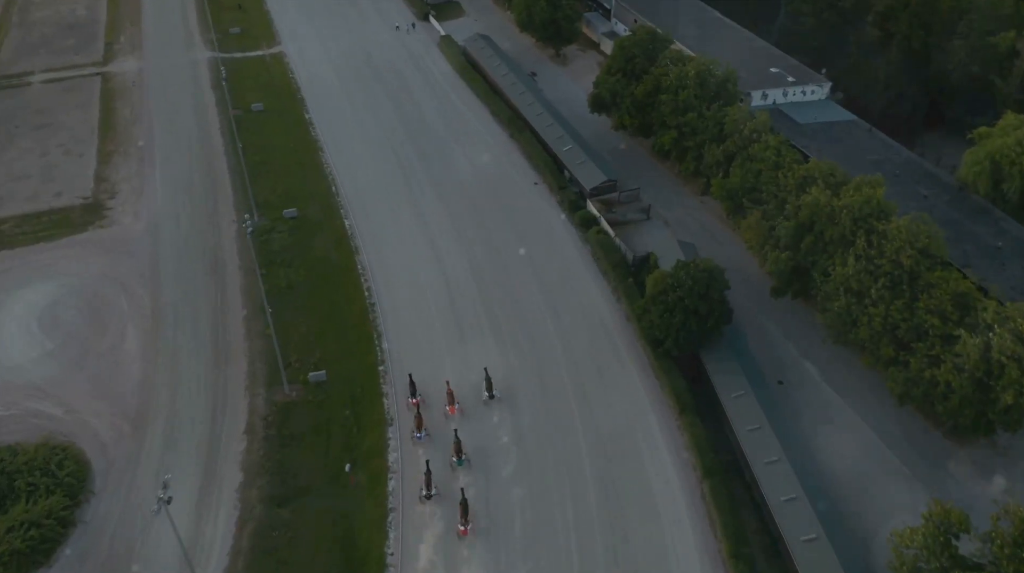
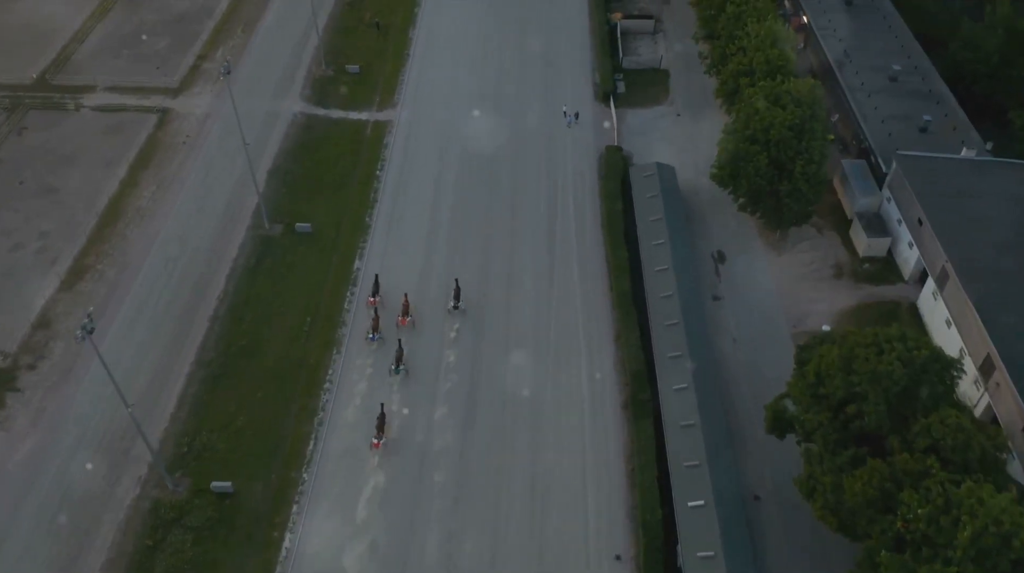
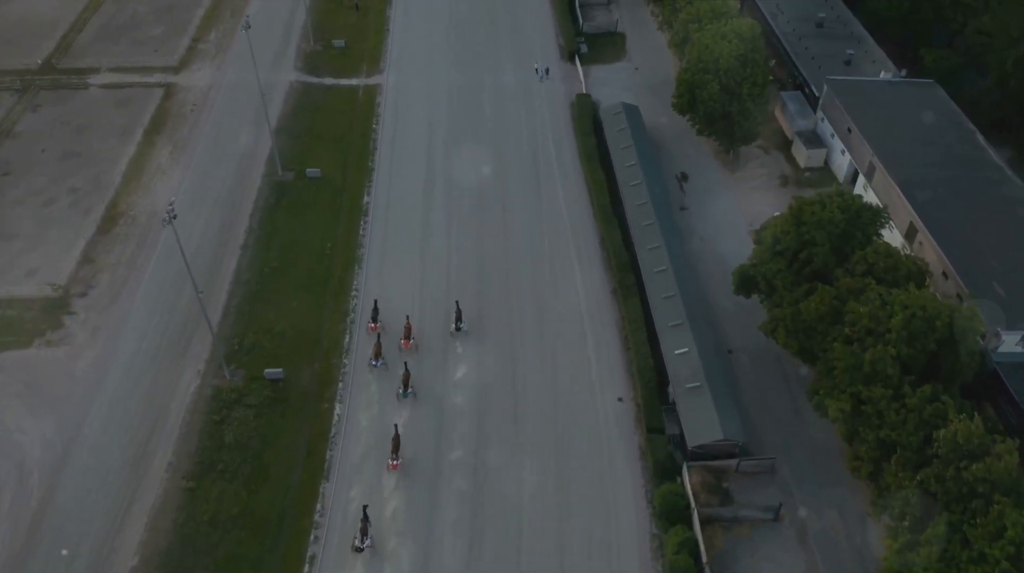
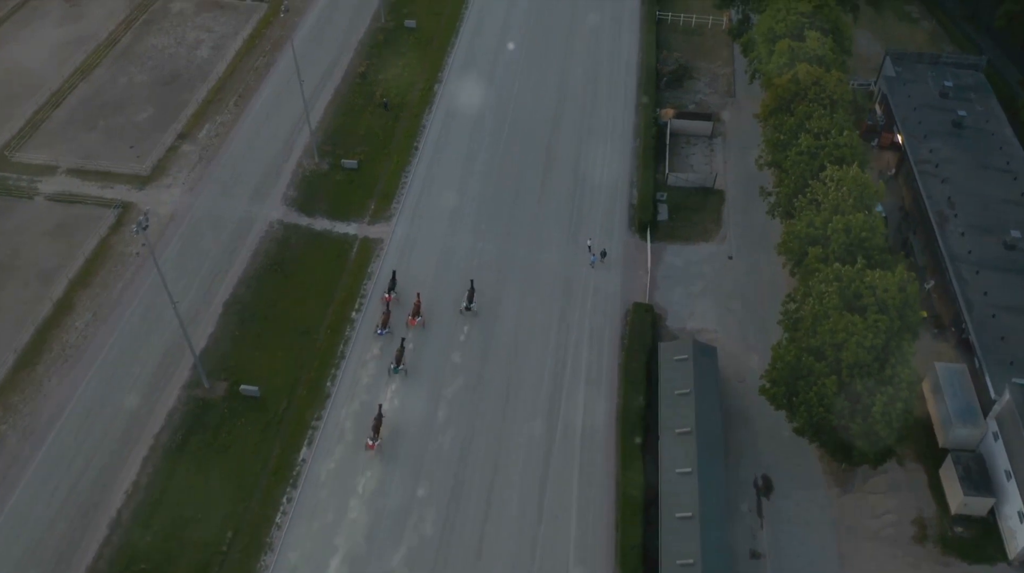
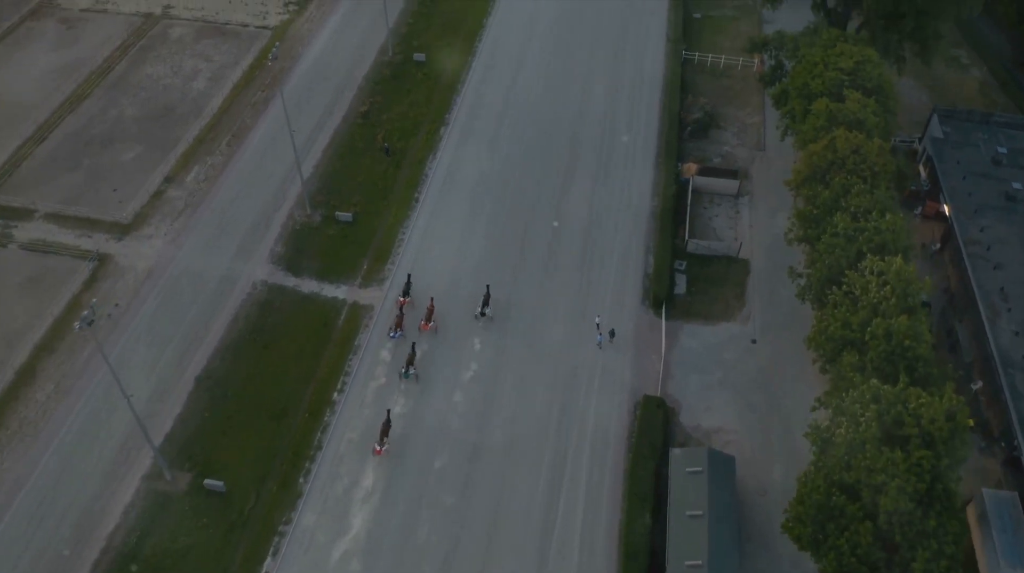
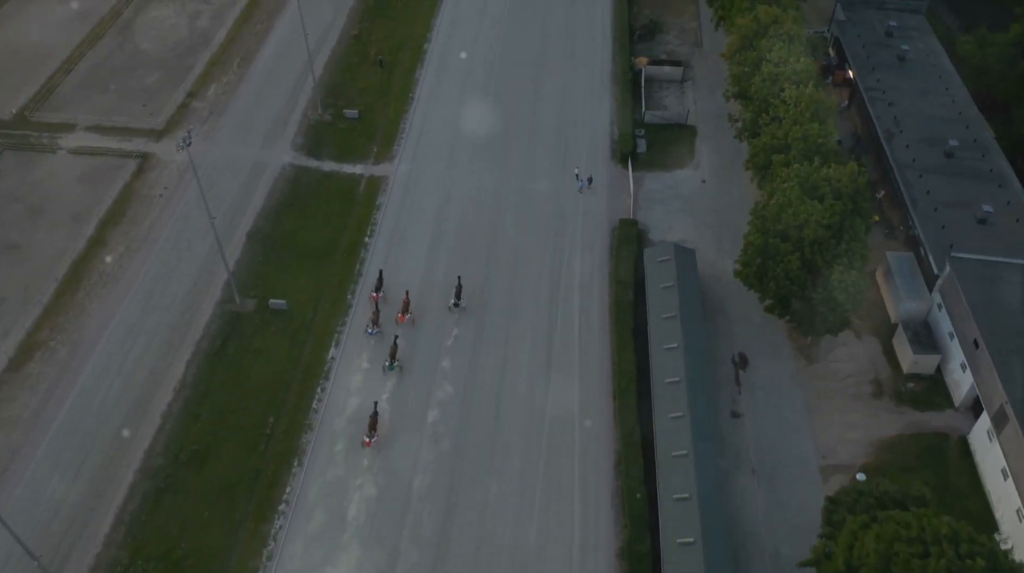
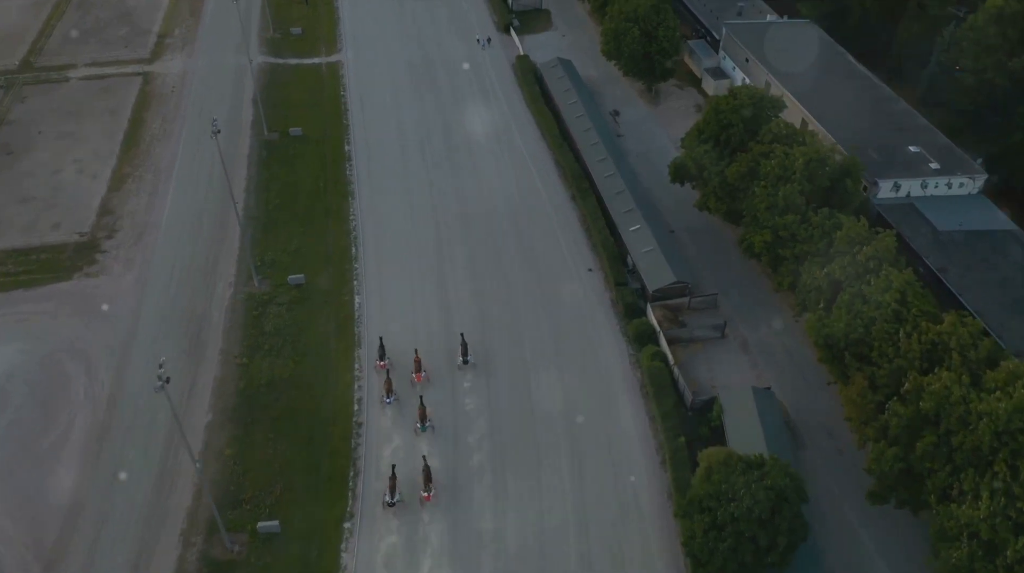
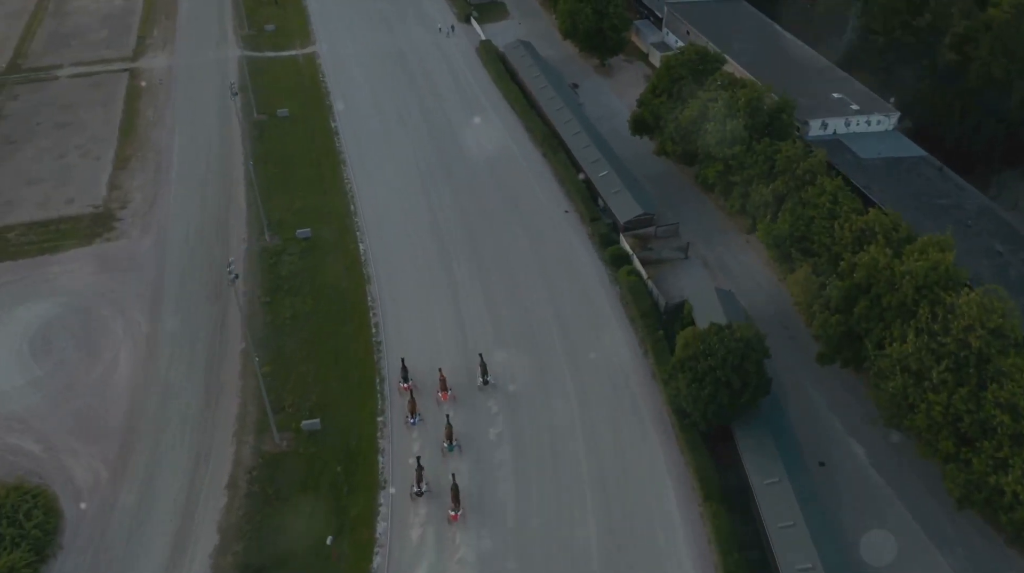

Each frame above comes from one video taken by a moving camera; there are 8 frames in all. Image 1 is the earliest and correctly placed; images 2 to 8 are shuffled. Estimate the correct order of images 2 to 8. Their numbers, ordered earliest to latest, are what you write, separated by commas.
8, 7, 3, 2, 6, 4, 5
